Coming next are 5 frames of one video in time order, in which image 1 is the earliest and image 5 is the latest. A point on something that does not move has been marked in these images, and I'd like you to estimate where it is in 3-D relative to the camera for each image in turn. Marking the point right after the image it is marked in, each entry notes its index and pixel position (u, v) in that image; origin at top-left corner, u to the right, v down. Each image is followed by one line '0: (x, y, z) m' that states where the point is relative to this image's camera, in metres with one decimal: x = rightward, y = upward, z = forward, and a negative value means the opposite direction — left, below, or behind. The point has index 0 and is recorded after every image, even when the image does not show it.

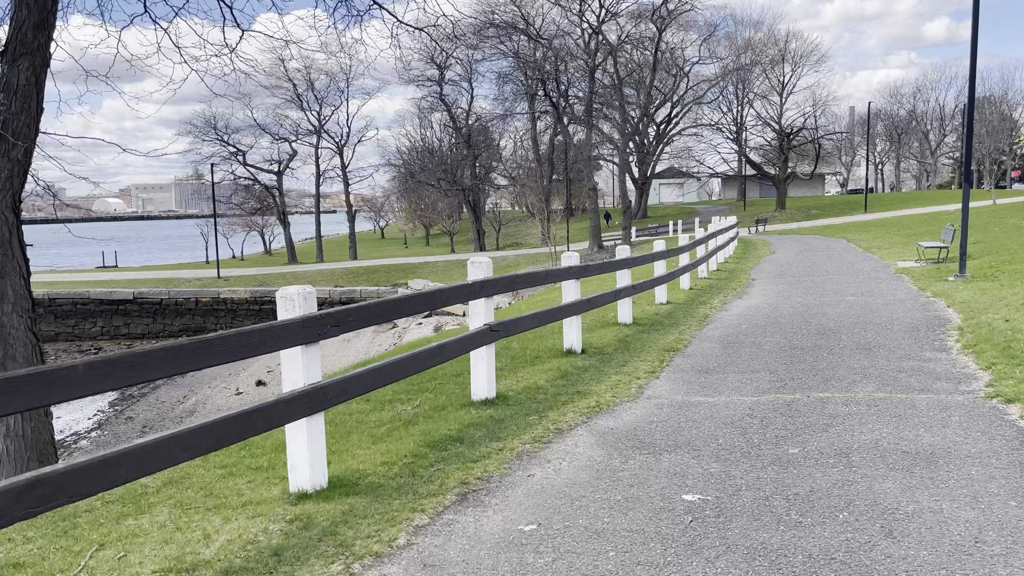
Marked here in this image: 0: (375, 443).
0: (-0.8, -0.9, +3.9) m
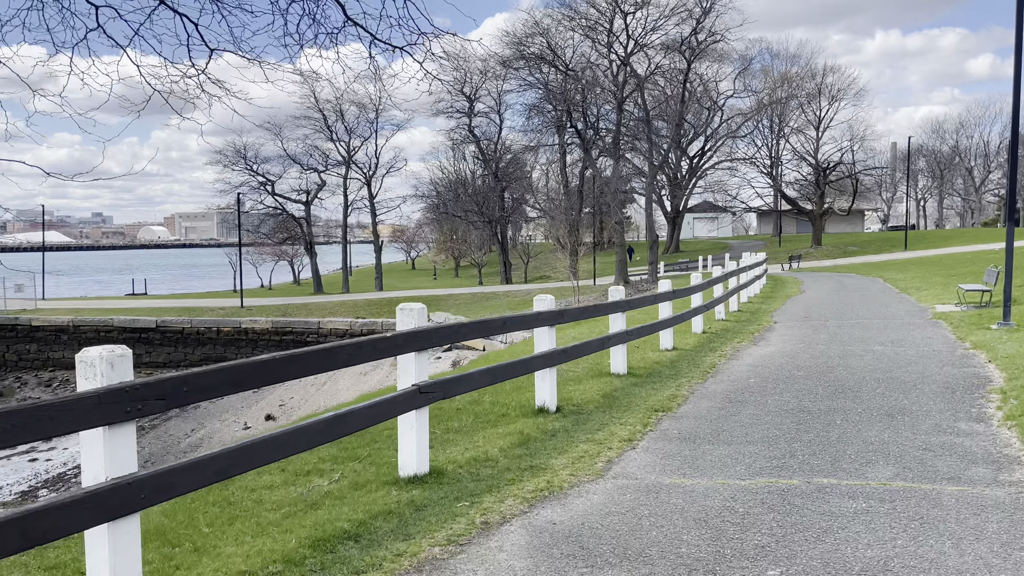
0: (-1.2, -1.2, +3.2) m
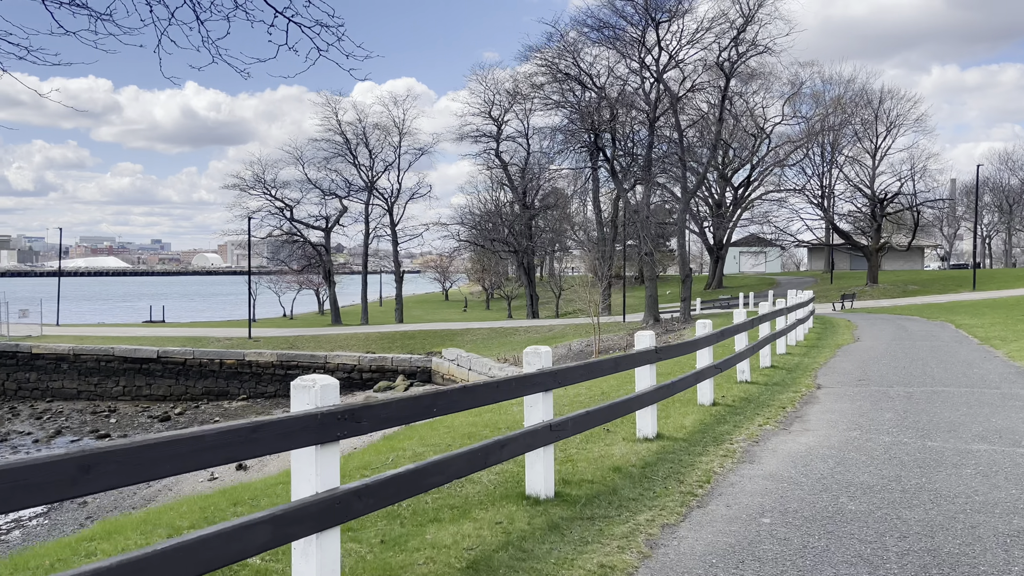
0: (-2.4, -1.3, +0.4) m
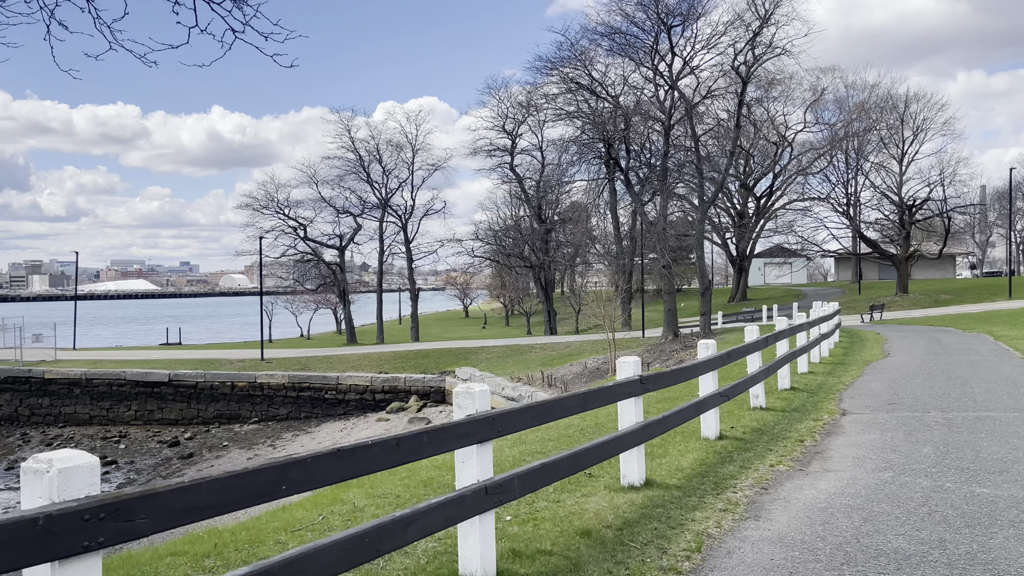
0: (-2.9, -1.4, -0.4) m
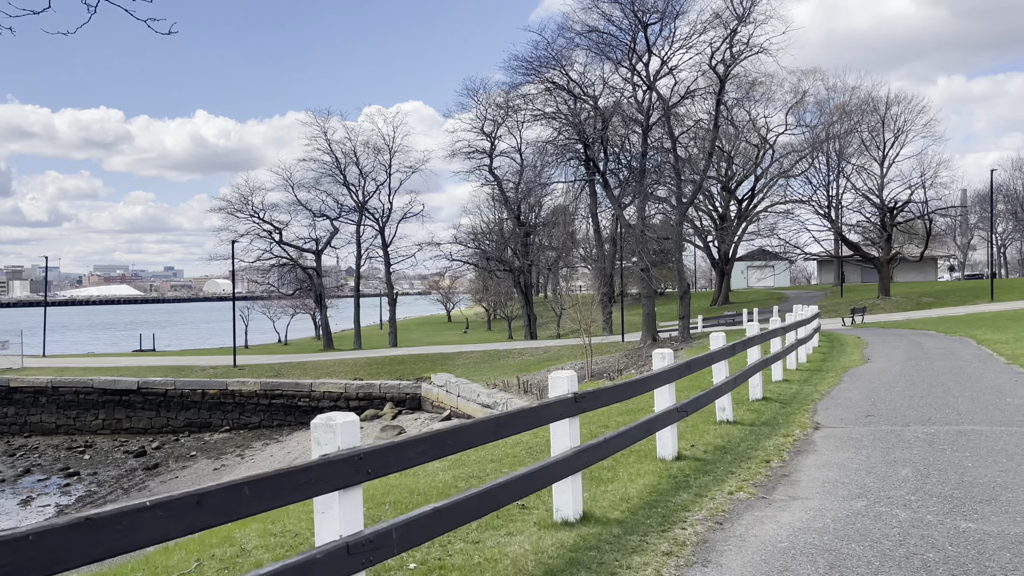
0: (-3.4, -1.4, -1.2) m
